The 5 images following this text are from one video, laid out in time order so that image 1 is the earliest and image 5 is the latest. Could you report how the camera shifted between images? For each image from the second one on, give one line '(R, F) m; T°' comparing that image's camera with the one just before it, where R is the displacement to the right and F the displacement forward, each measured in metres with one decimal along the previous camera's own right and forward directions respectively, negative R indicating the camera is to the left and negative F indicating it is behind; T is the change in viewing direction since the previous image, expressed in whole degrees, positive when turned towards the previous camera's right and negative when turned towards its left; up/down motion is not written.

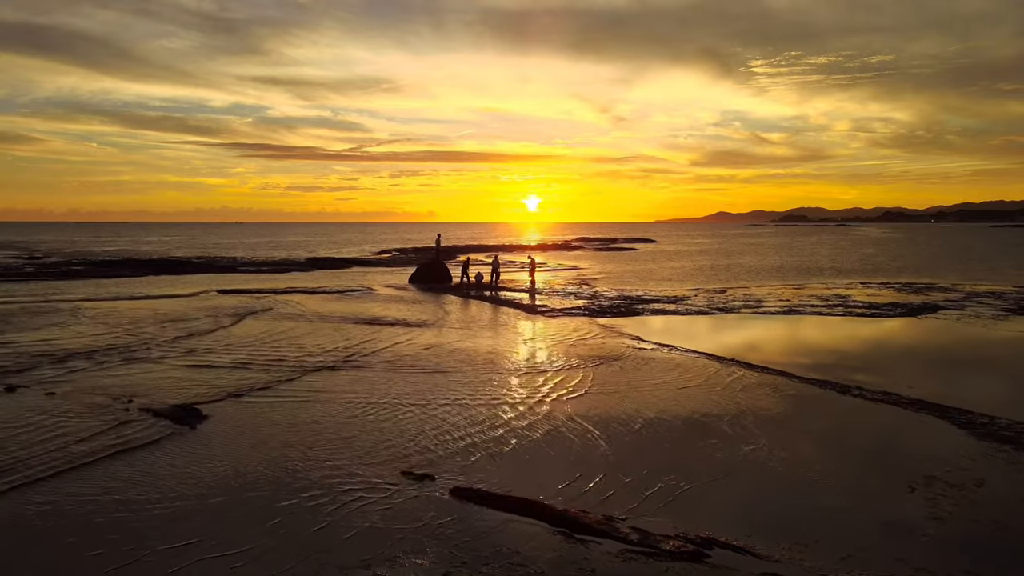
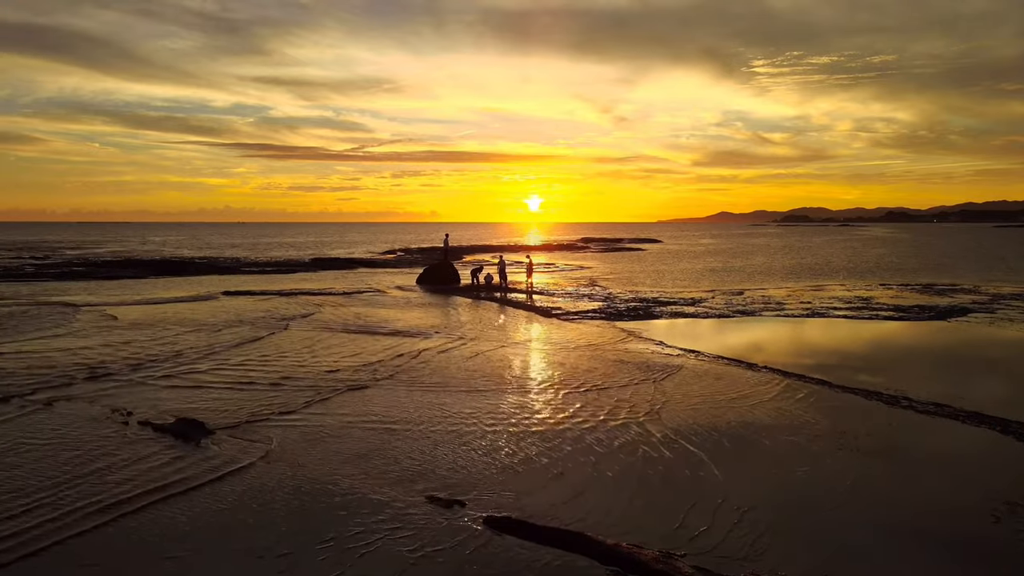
(-0.4, +0.7) m; 0°
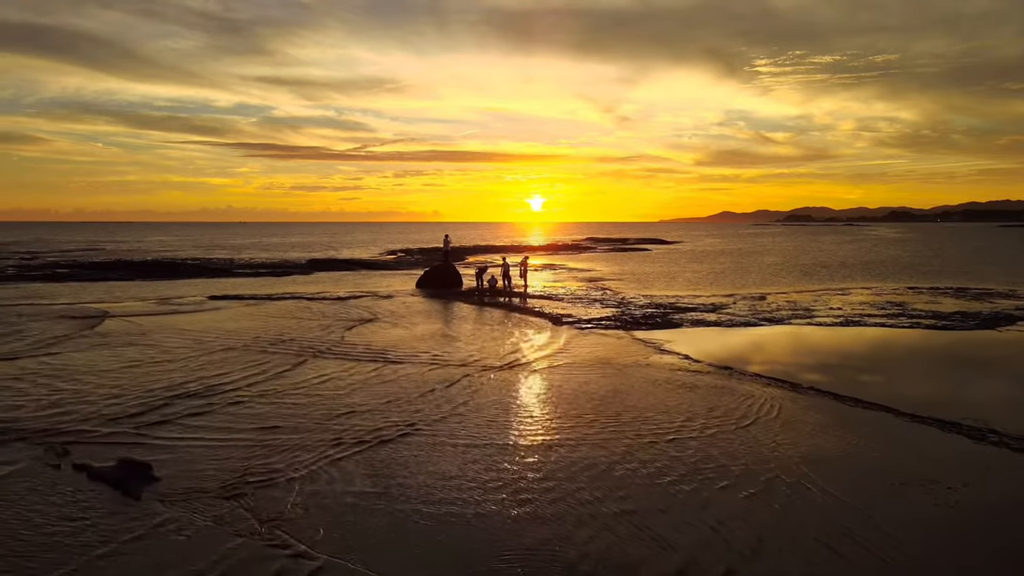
(-0.1, +1.6) m; 0°
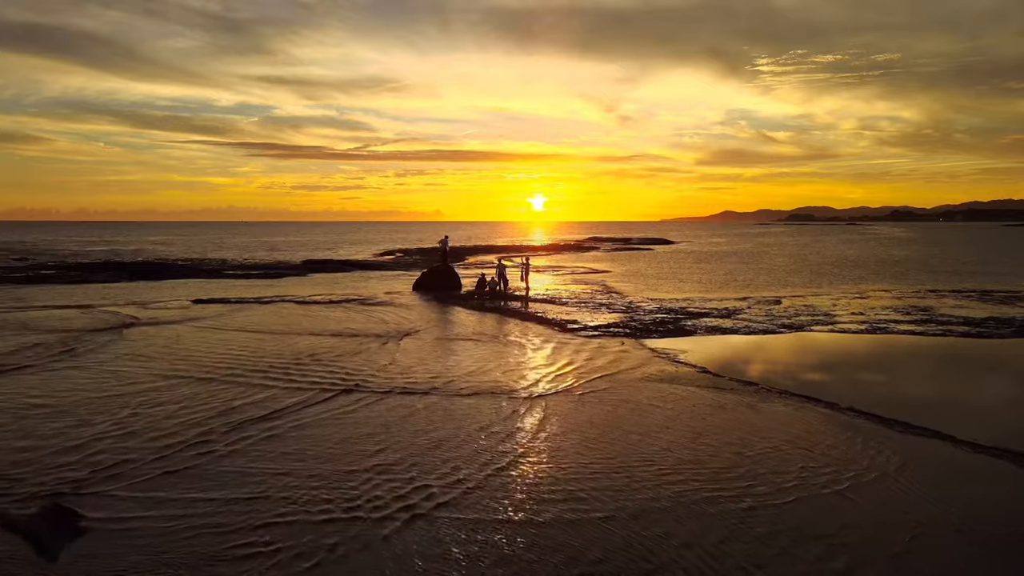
(0.0, +1.3) m; 0°
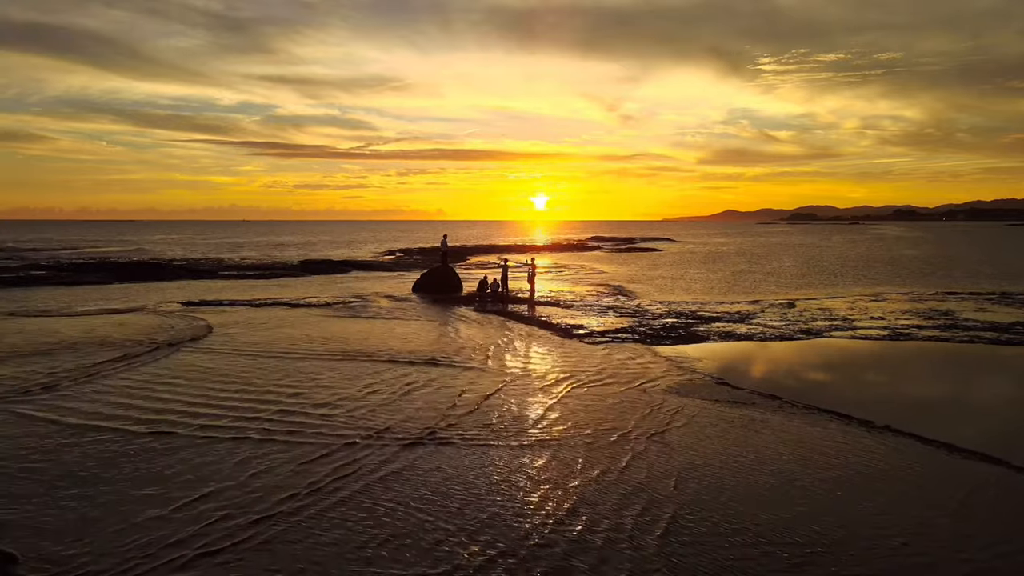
(0.0, +0.9) m; 0°
